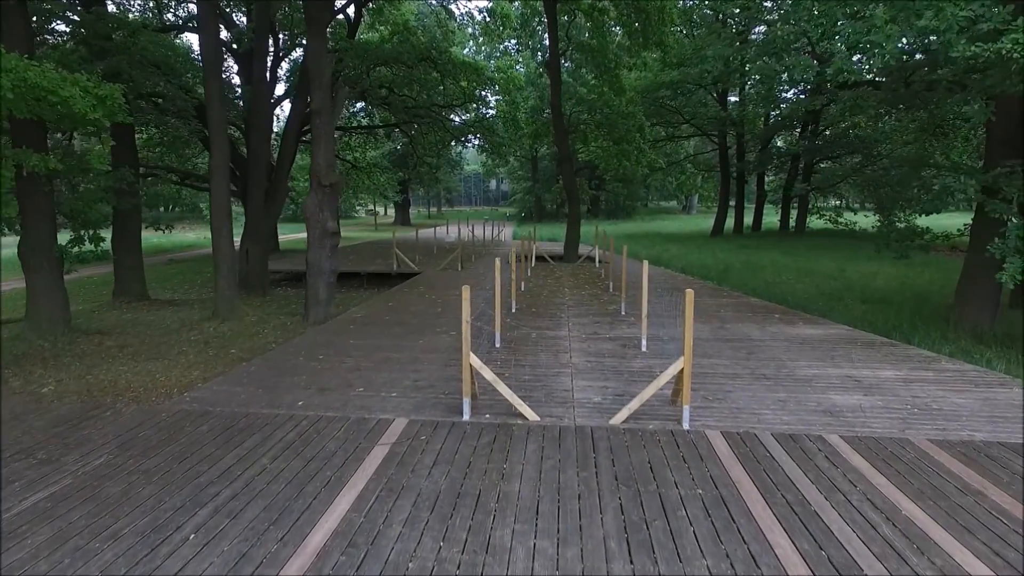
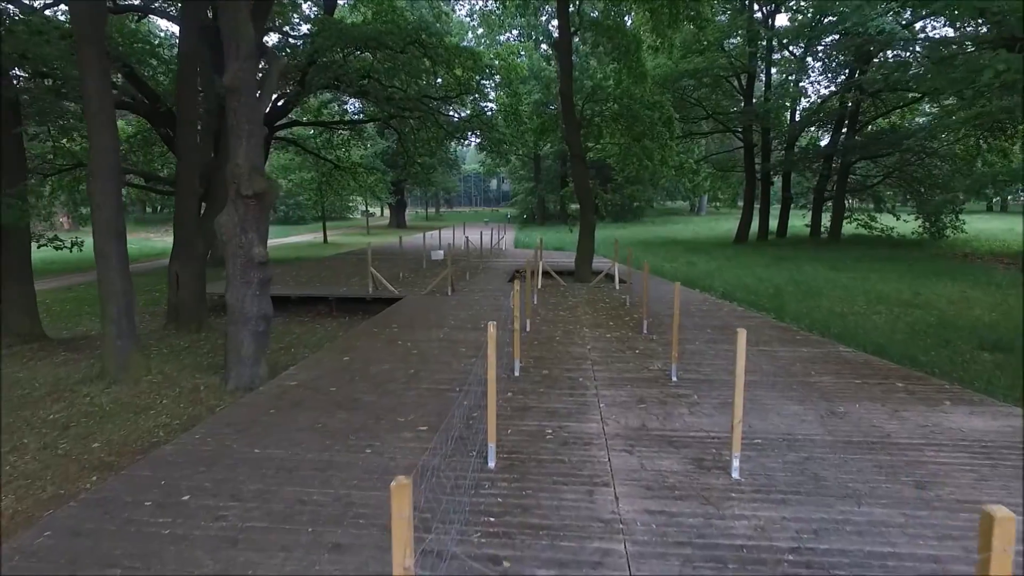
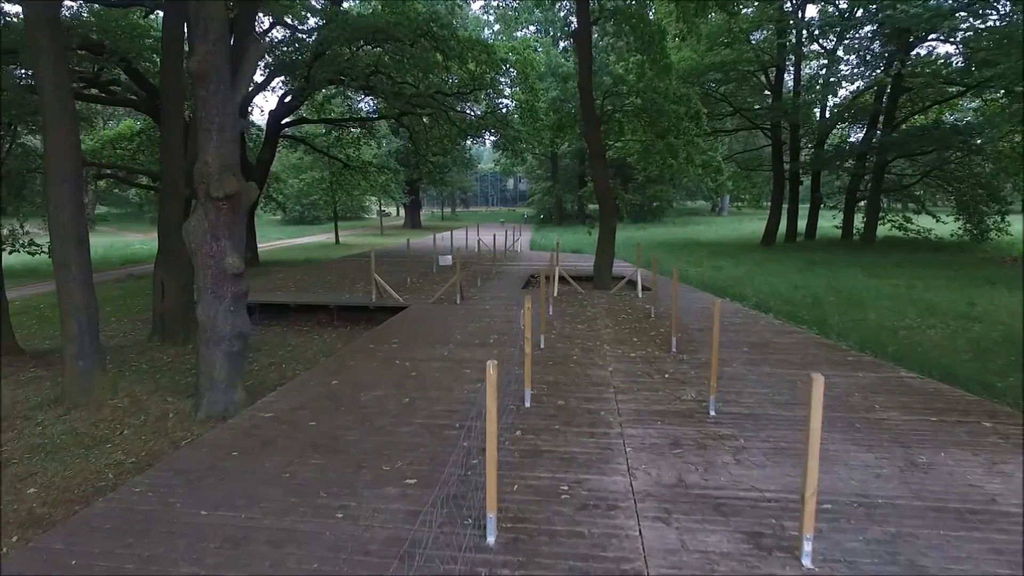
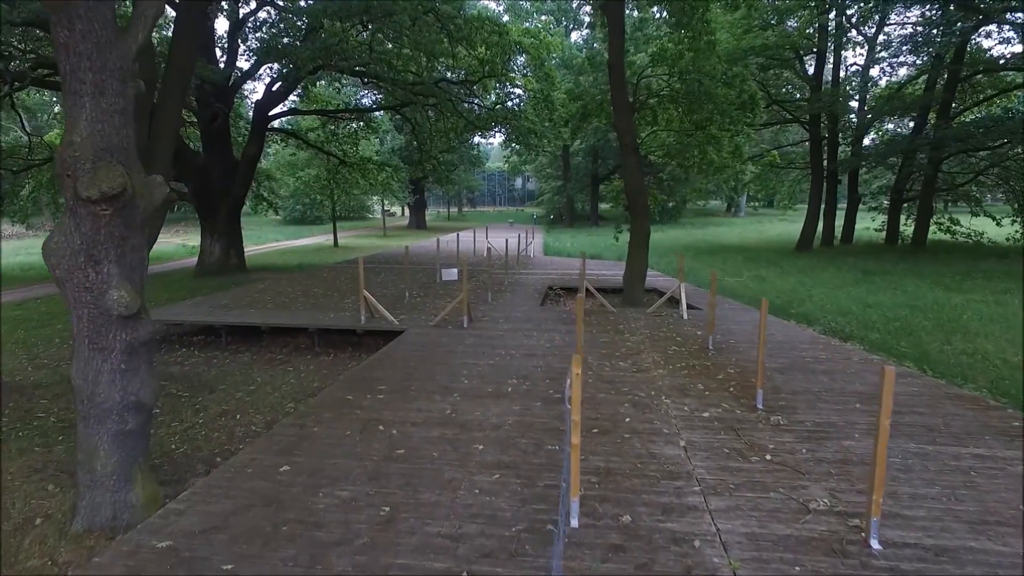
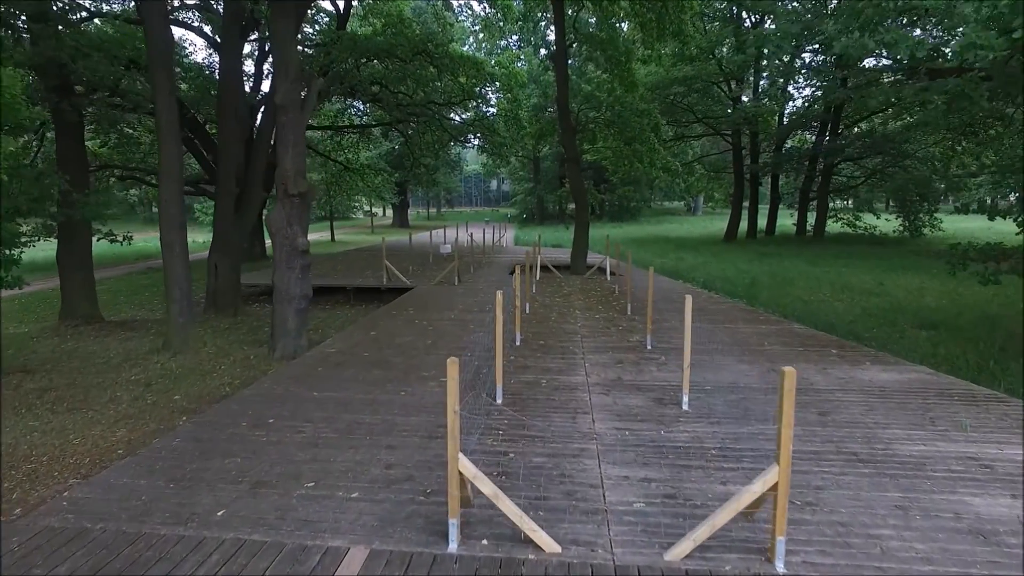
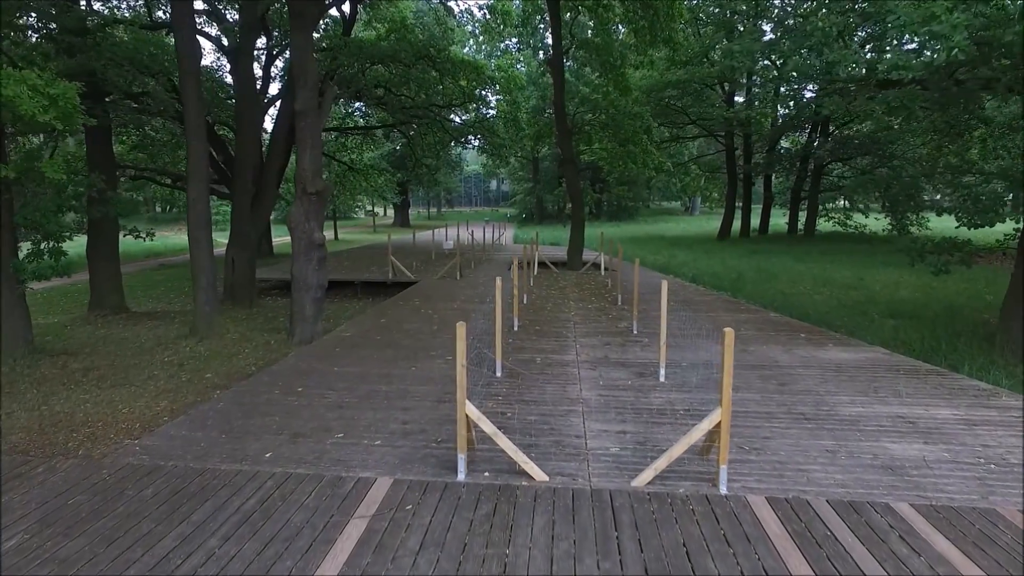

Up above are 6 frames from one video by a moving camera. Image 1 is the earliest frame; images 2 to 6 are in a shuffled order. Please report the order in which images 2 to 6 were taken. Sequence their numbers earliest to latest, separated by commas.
6, 5, 2, 3, 4
